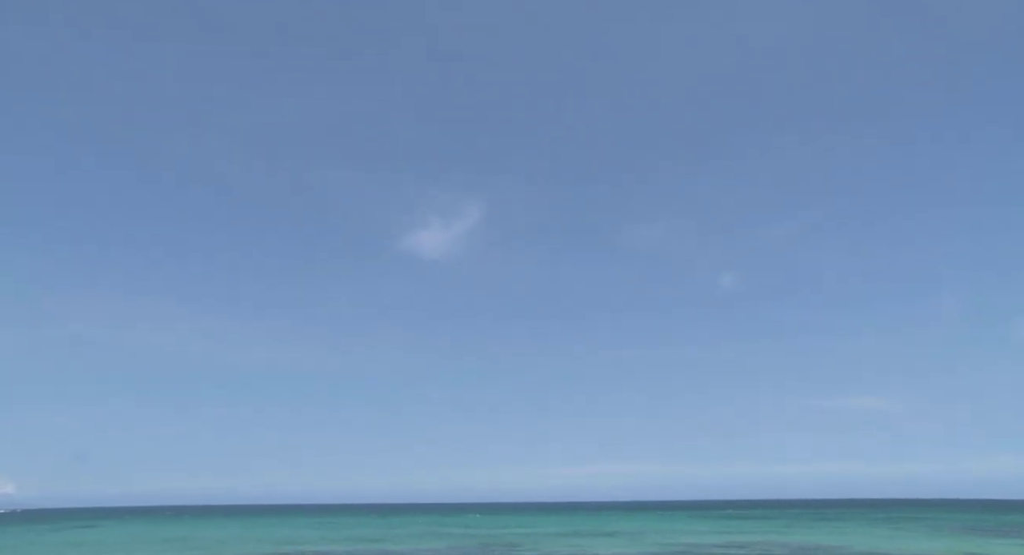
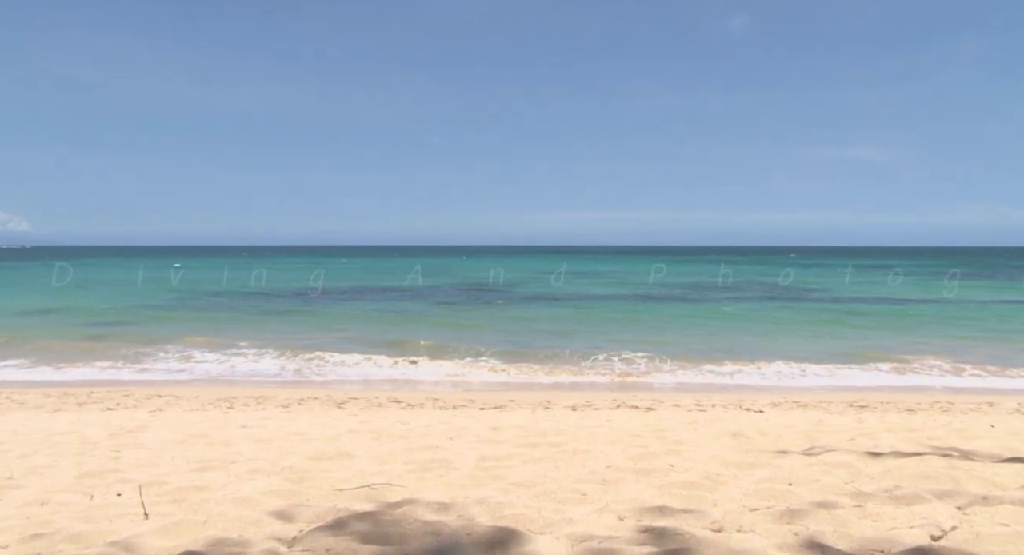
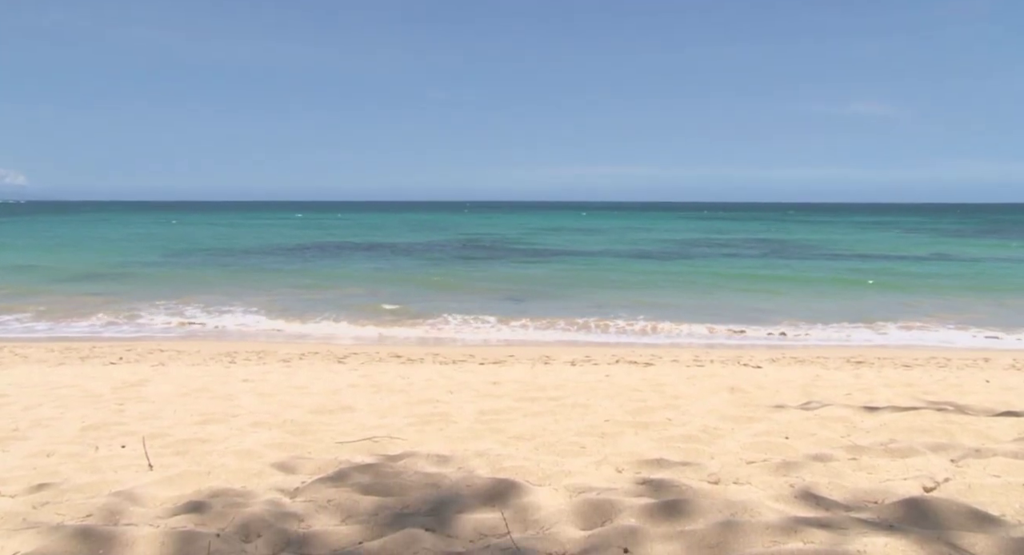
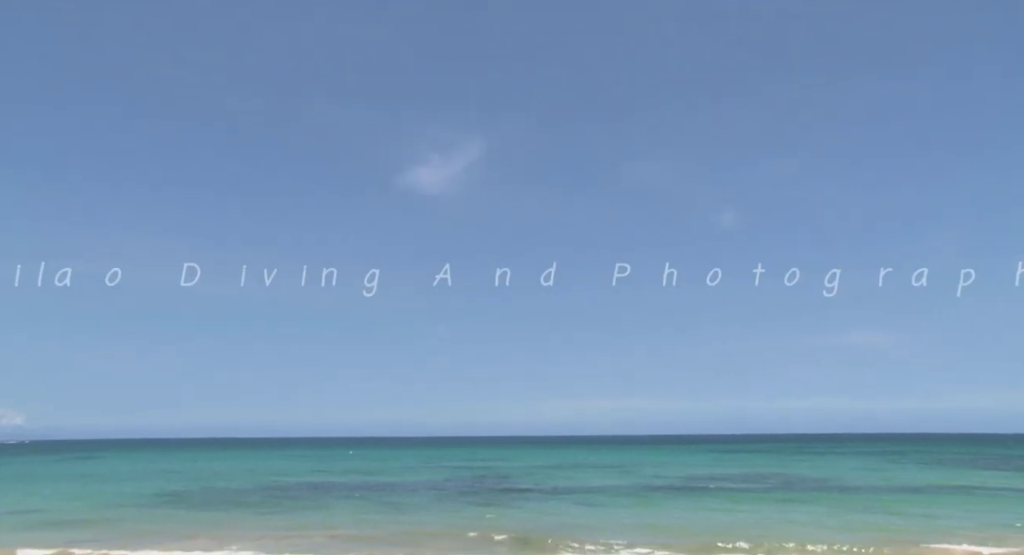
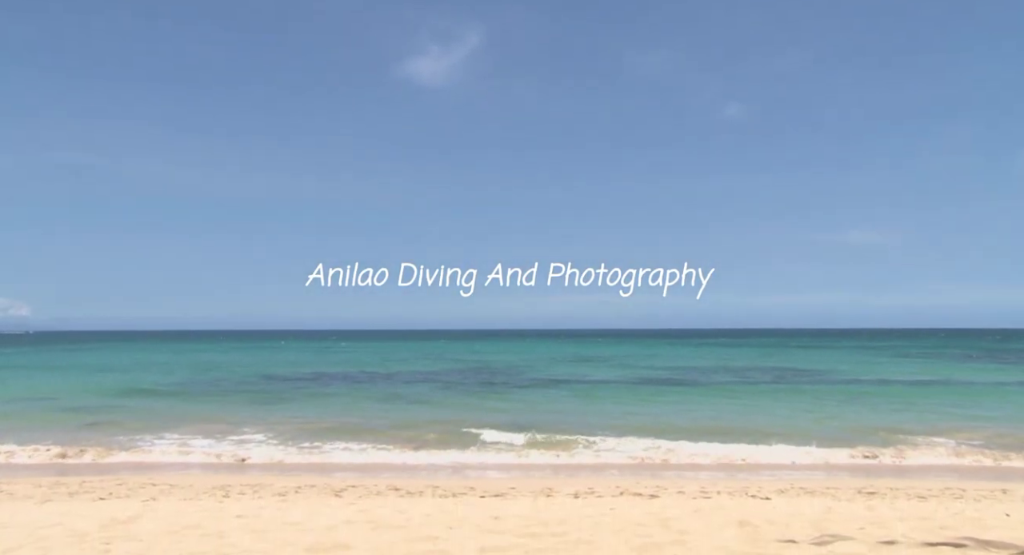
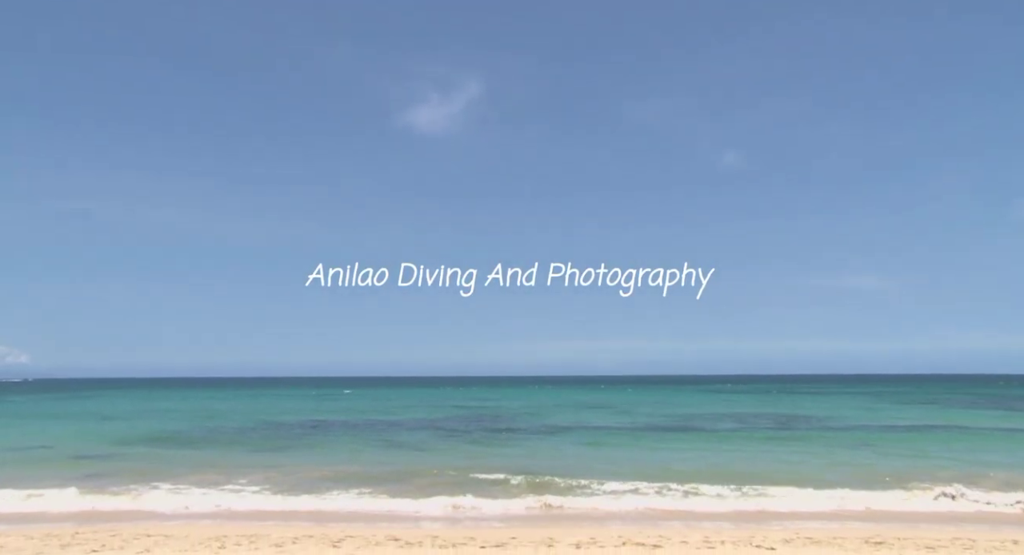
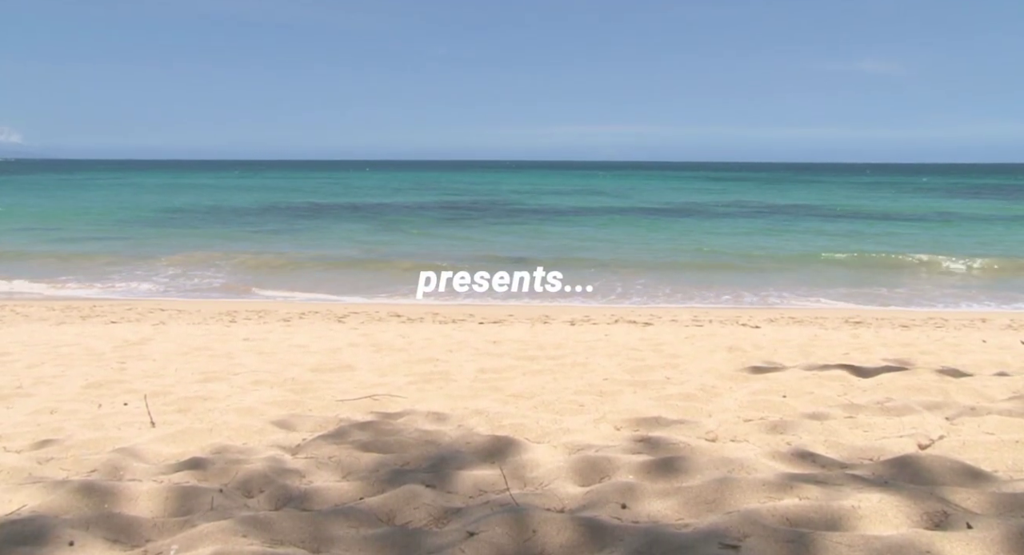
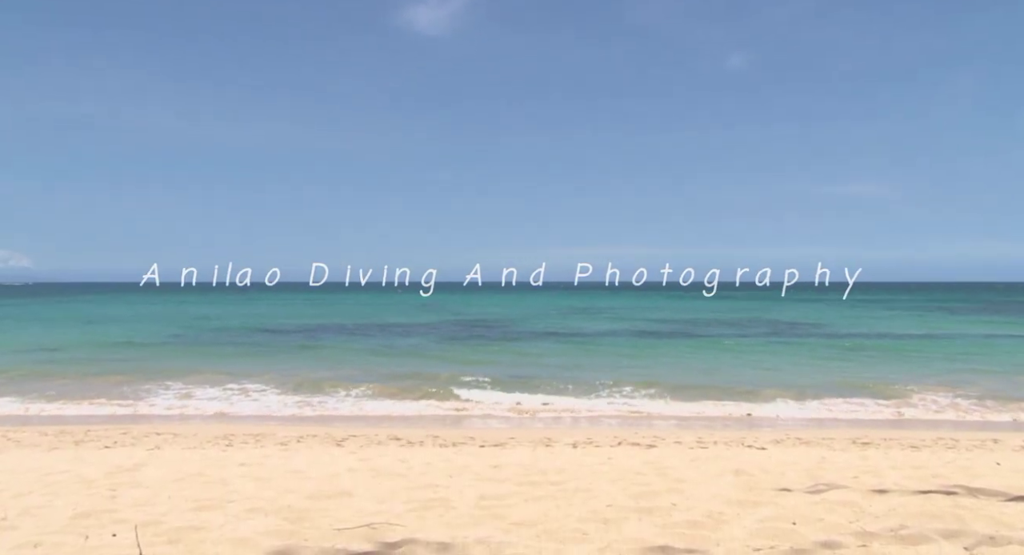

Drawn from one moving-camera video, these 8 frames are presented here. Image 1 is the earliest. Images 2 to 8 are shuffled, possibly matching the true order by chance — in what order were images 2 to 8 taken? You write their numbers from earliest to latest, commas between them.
4, 6, 5, 8, 2, 3, 7
